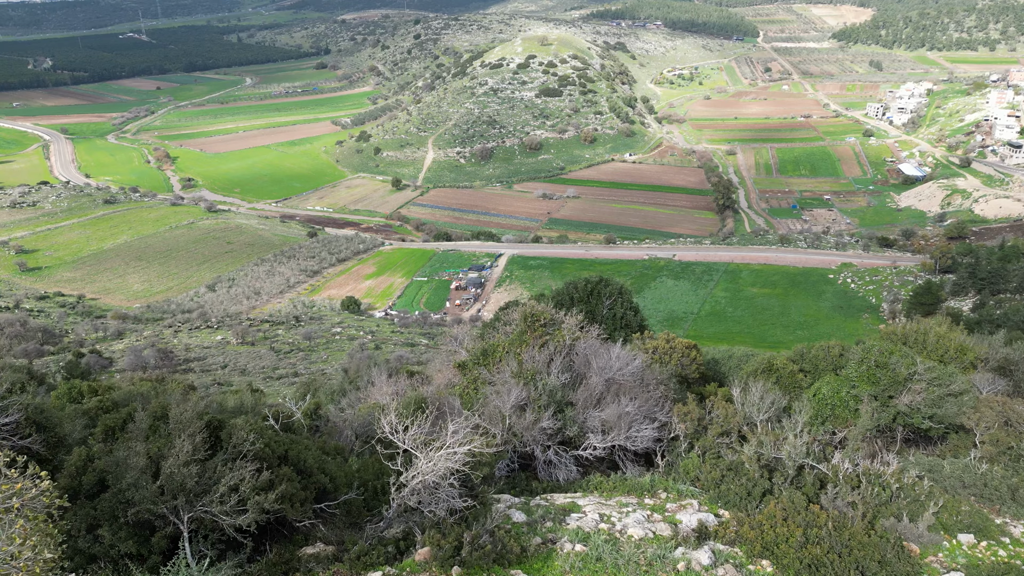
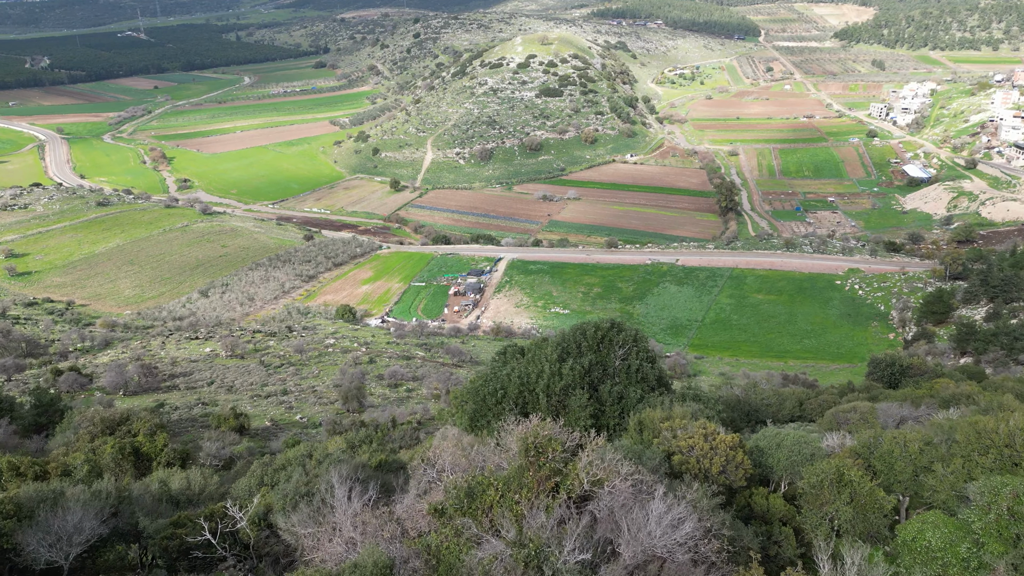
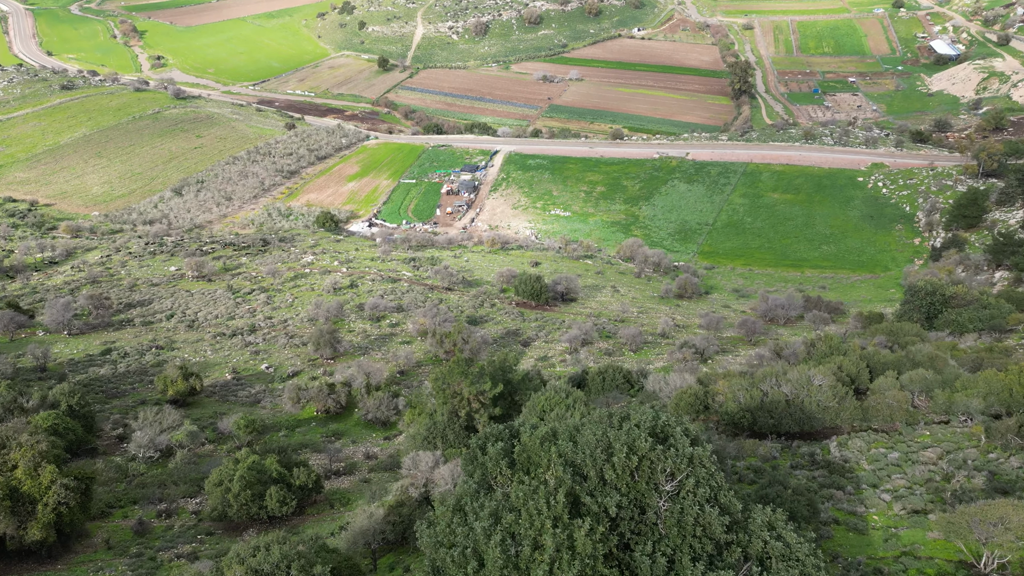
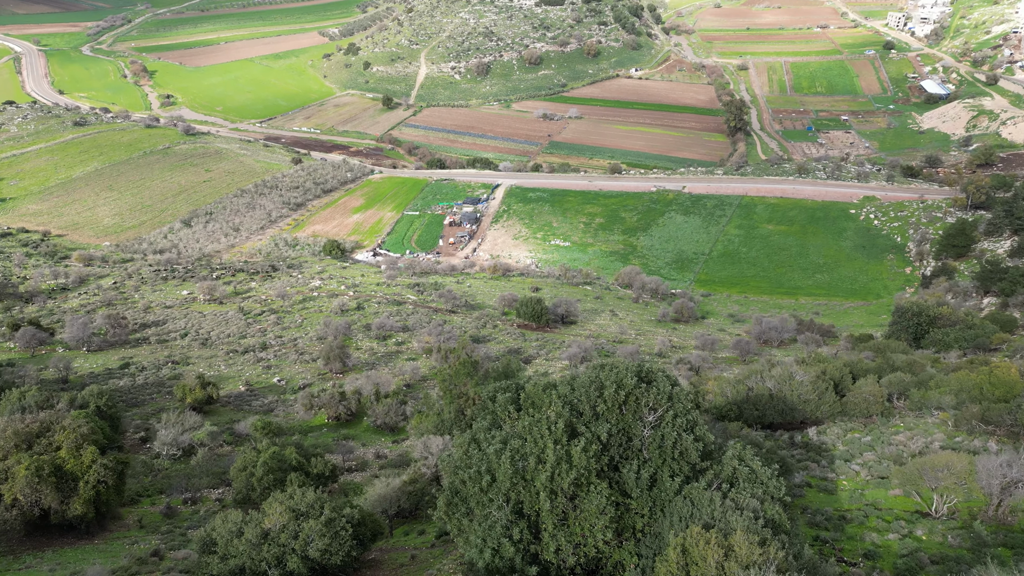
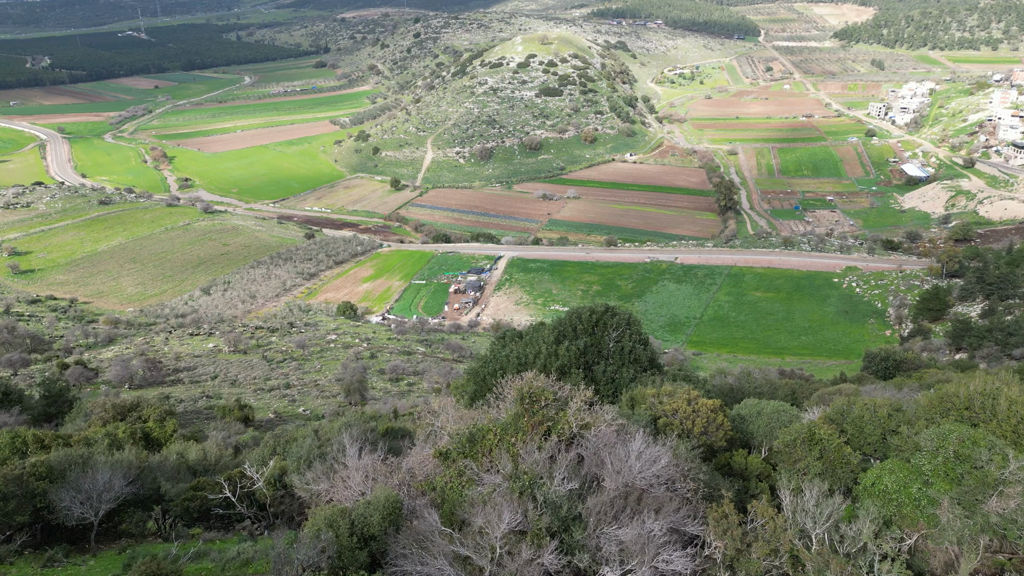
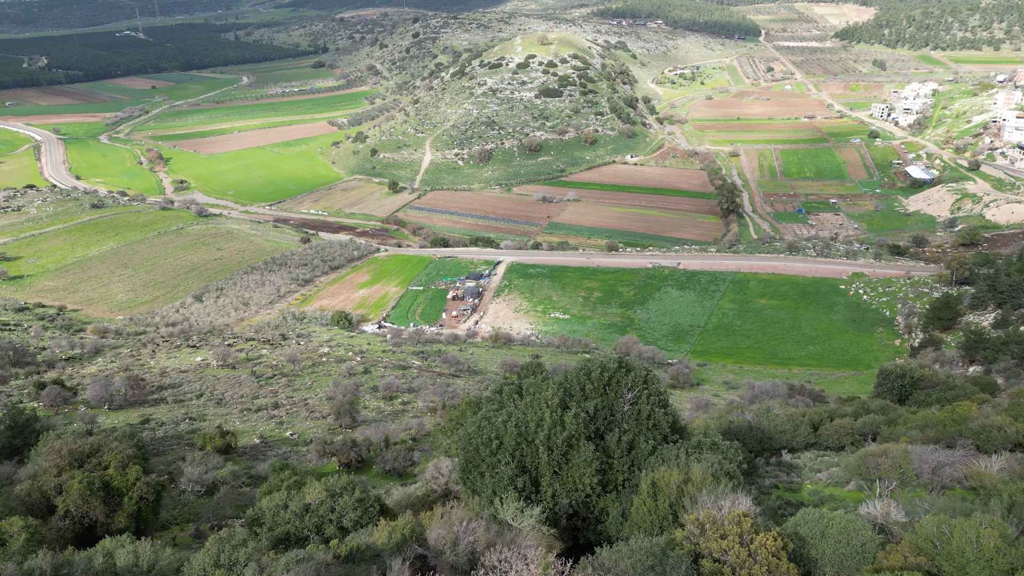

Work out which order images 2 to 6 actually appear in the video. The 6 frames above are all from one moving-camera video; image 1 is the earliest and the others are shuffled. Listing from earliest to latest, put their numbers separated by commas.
5, 2, 6, 4, 3
